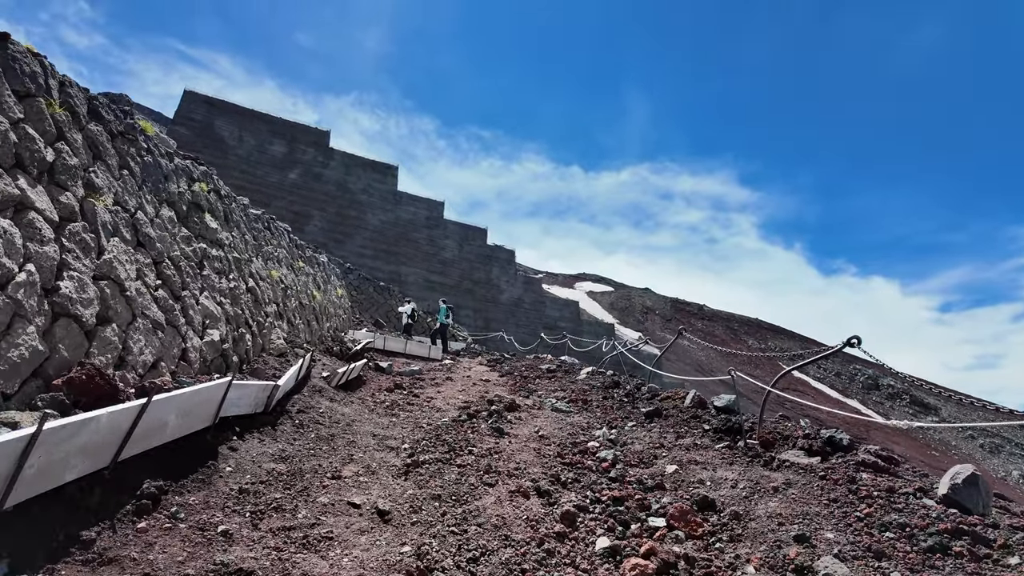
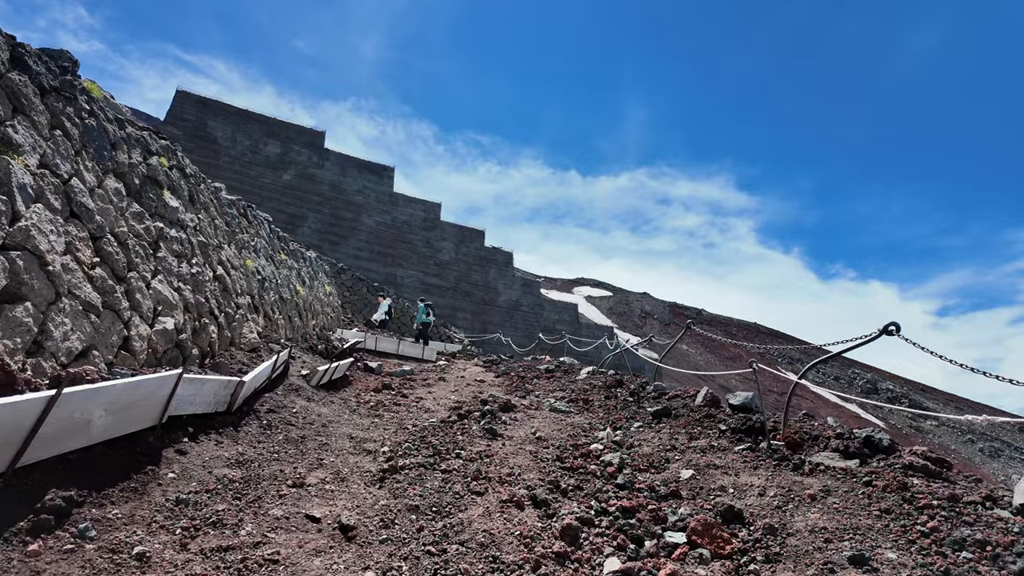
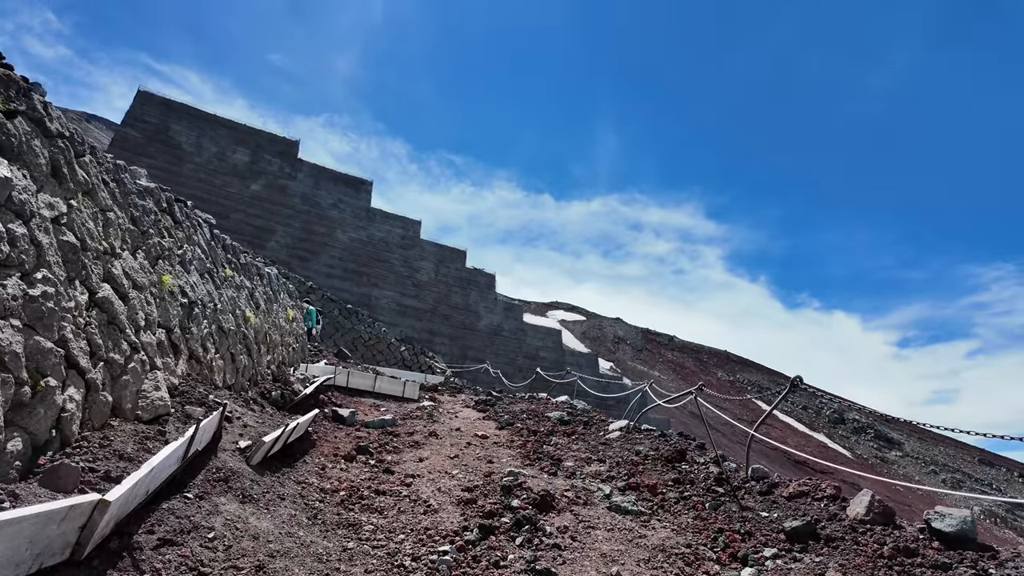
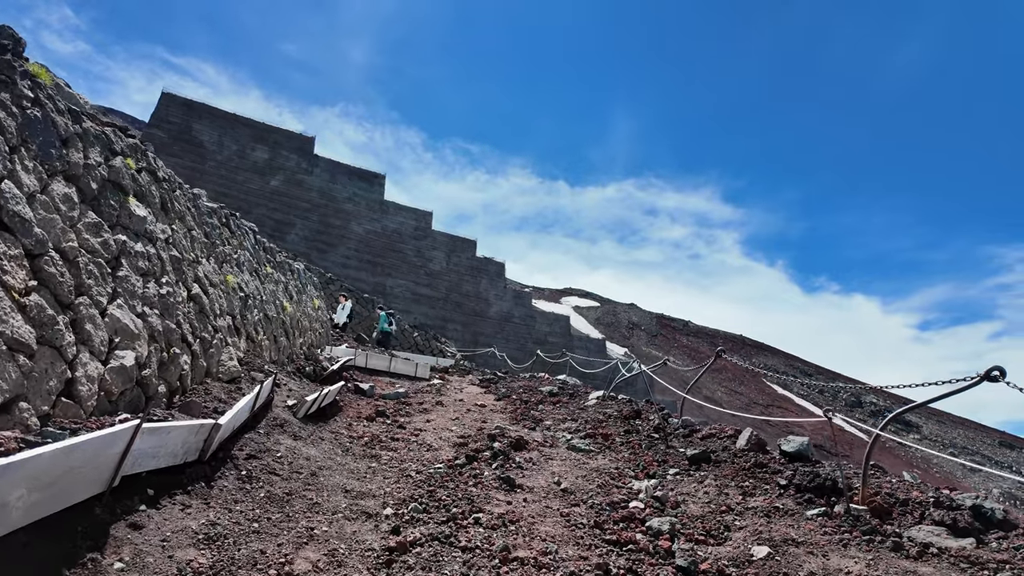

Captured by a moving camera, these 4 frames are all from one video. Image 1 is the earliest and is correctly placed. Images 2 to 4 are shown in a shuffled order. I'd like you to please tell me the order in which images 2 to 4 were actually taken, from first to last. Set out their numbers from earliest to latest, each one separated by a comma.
2, 4, 3
